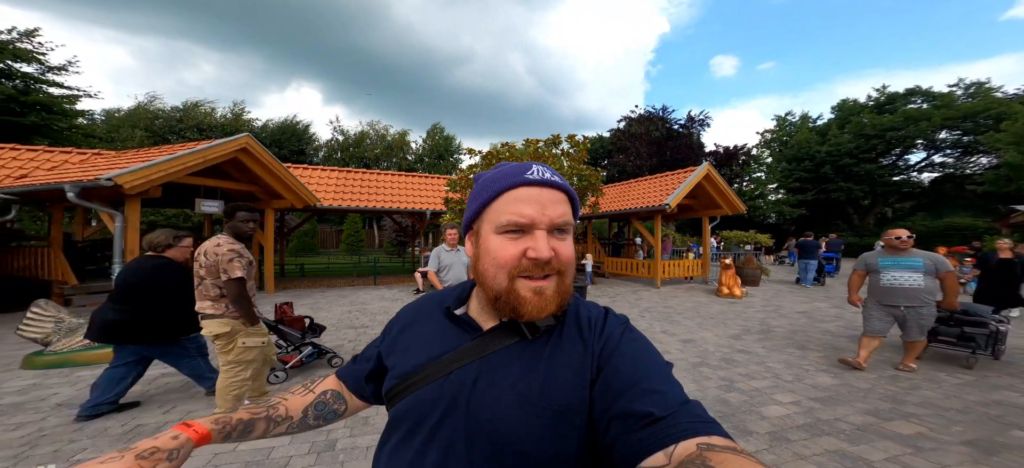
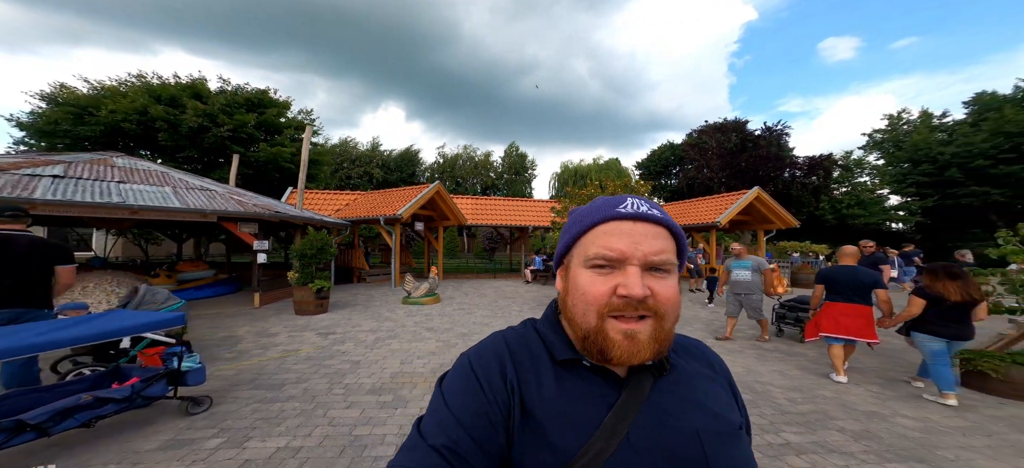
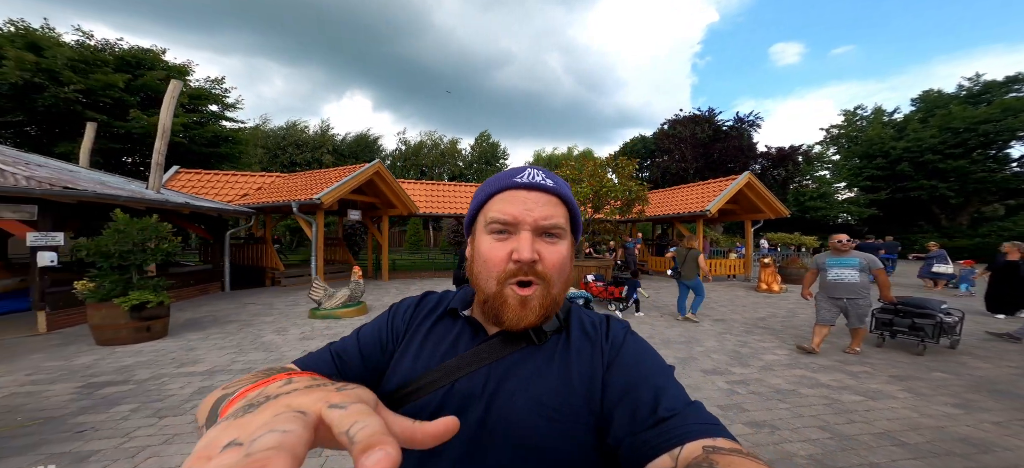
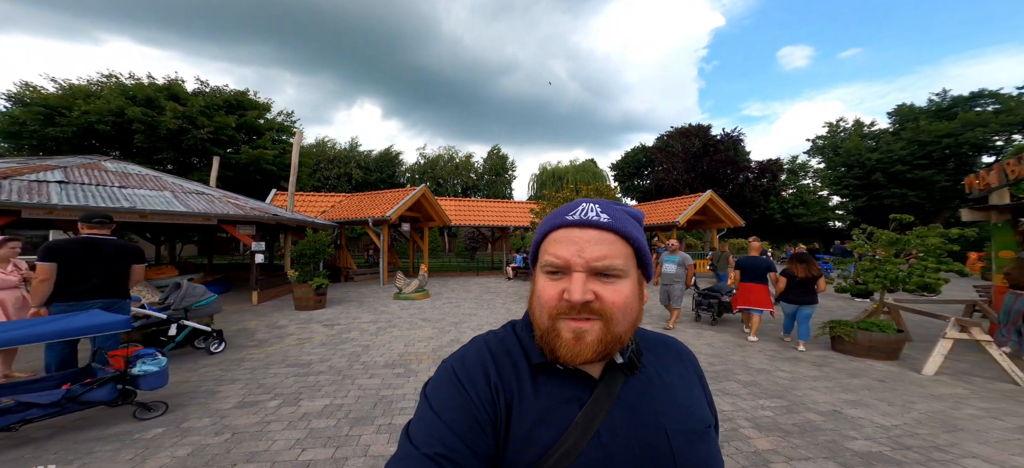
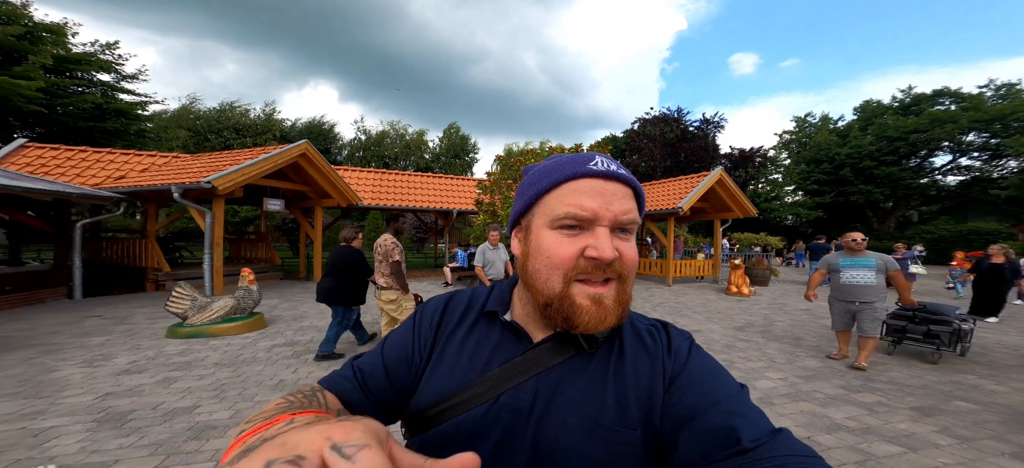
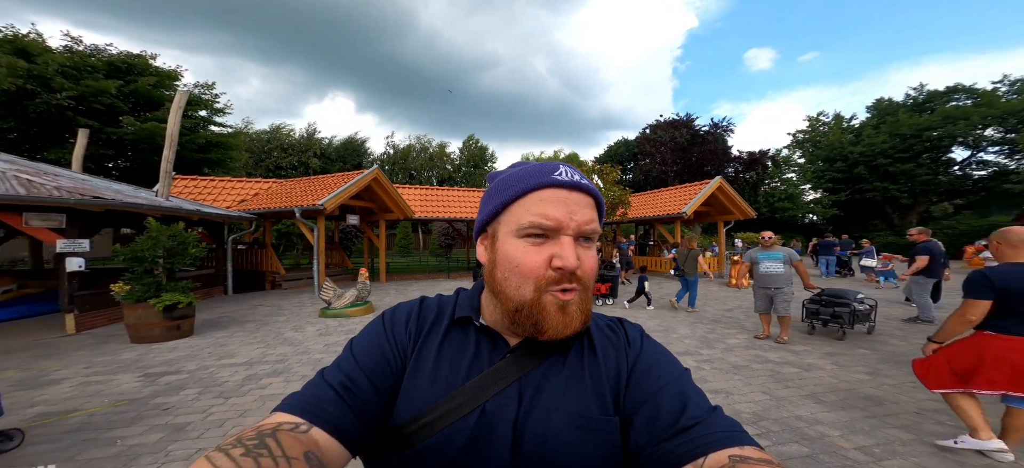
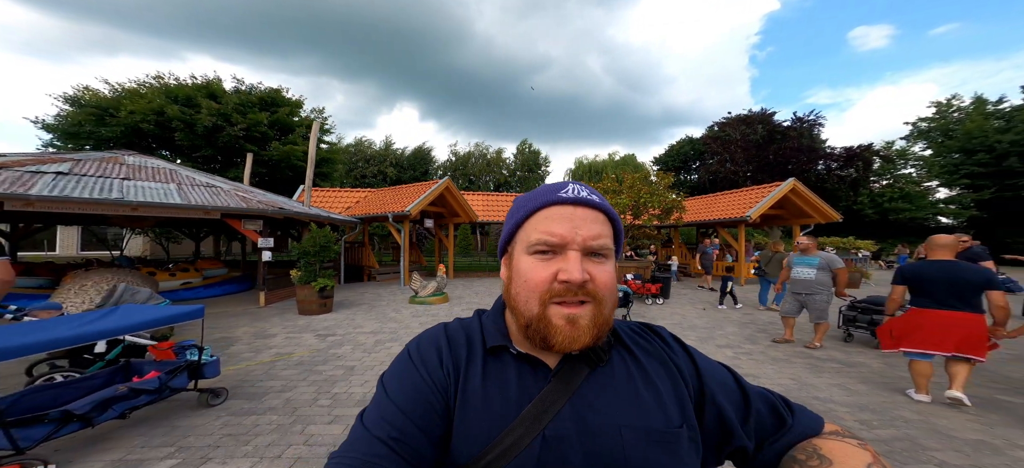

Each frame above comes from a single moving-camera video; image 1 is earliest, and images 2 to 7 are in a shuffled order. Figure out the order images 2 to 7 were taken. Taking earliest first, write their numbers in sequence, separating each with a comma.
5, 3, 6, 7, 2, 4
